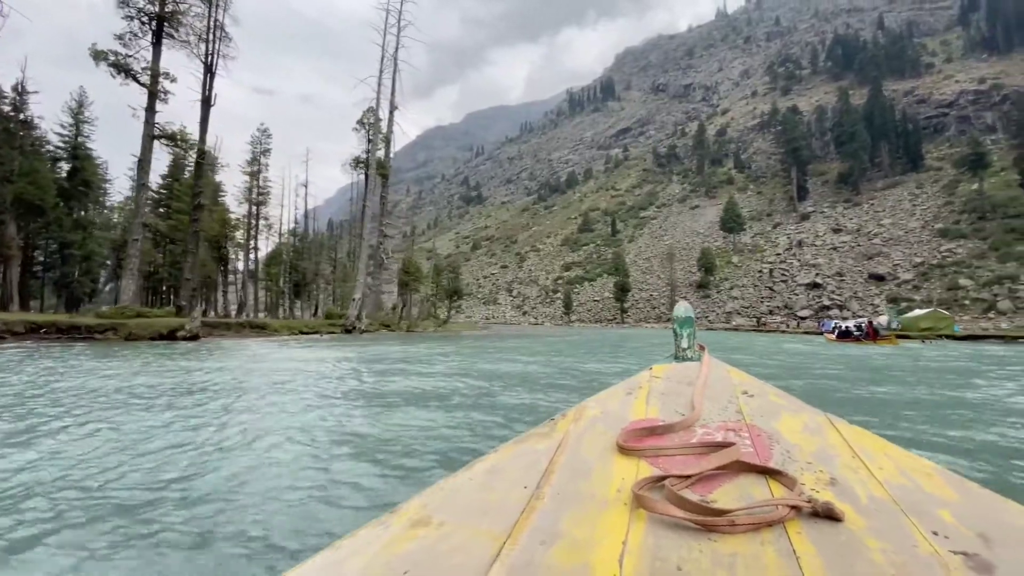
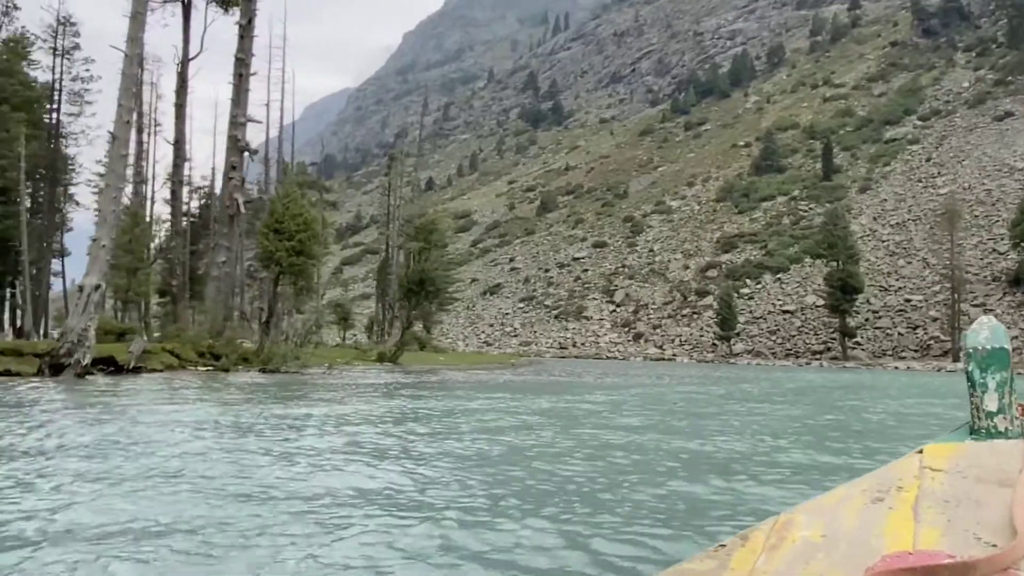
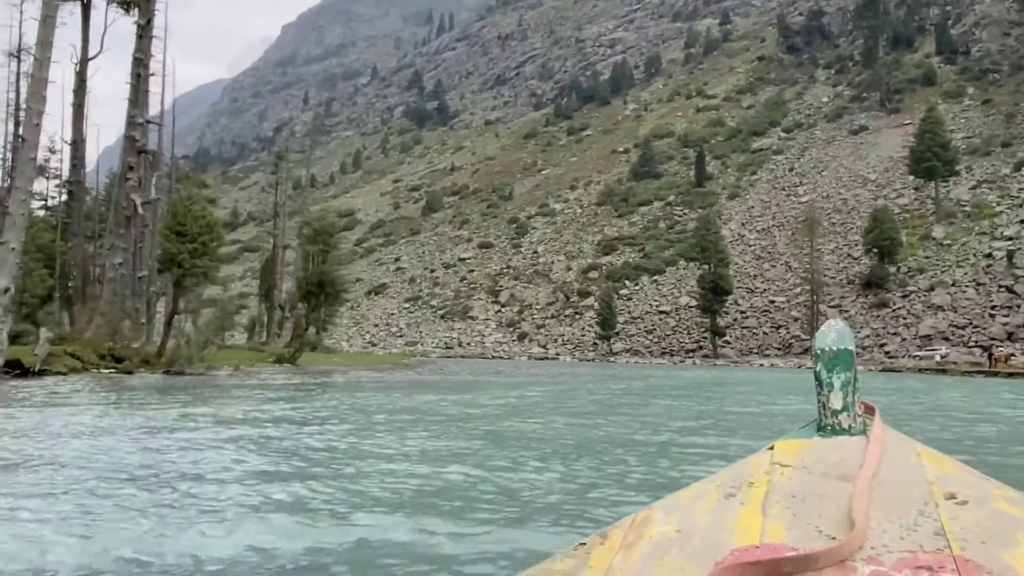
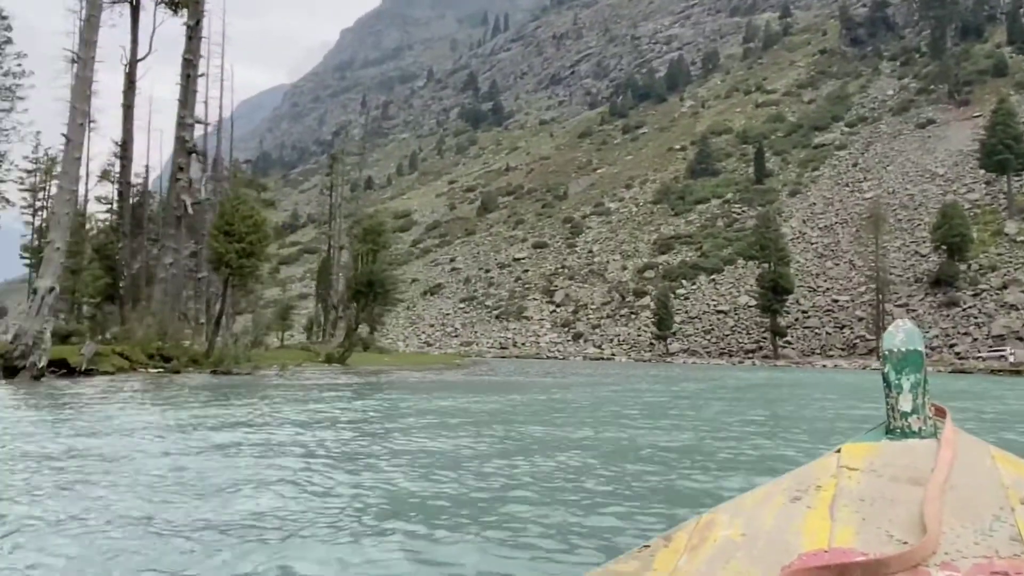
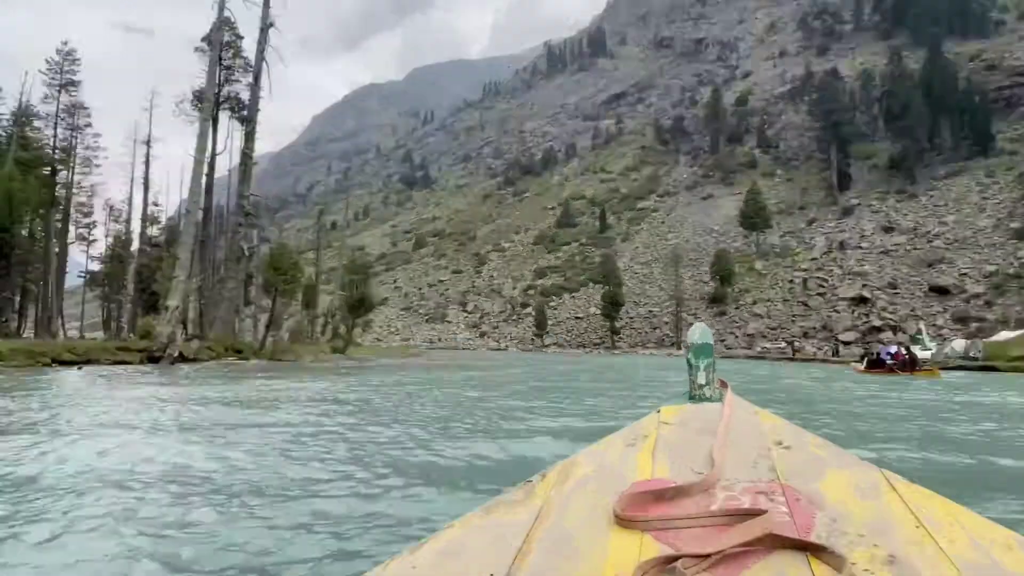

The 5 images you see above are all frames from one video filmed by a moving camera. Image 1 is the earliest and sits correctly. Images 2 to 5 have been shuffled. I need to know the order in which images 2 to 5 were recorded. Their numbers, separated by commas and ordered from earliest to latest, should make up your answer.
5, 3, 4, 2
